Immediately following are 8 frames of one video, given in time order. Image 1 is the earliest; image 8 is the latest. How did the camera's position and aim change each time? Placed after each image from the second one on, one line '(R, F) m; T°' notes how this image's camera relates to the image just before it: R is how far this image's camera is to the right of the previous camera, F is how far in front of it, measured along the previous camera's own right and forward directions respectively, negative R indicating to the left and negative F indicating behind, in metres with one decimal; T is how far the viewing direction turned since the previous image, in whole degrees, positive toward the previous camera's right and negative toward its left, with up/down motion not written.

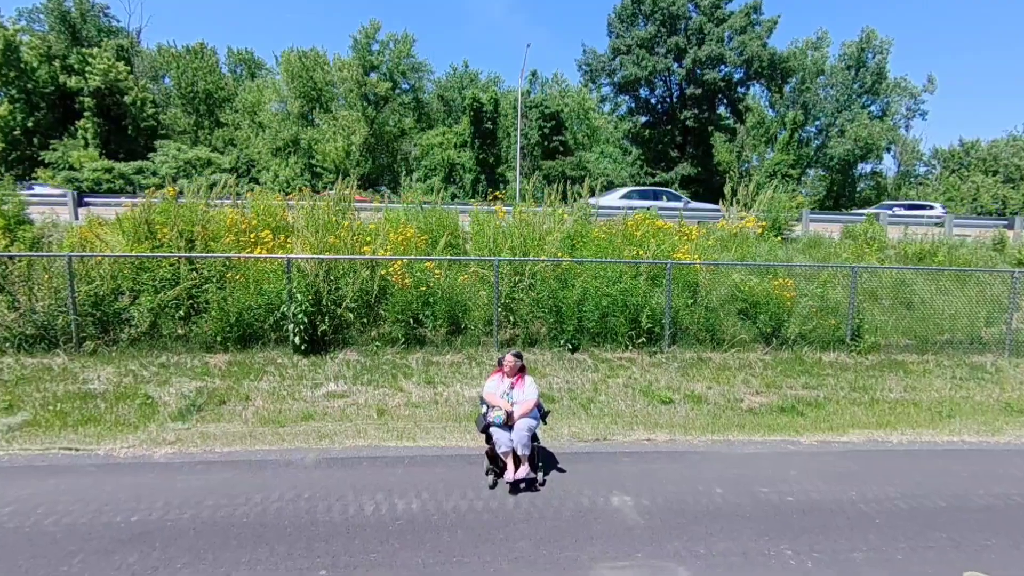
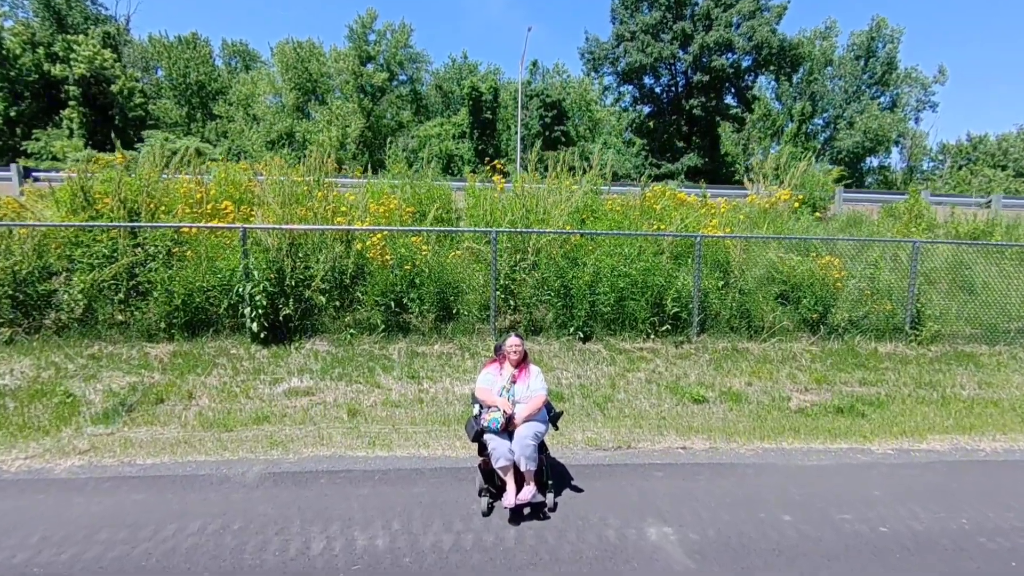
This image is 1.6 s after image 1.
(0.0, +1.7) m; 0°
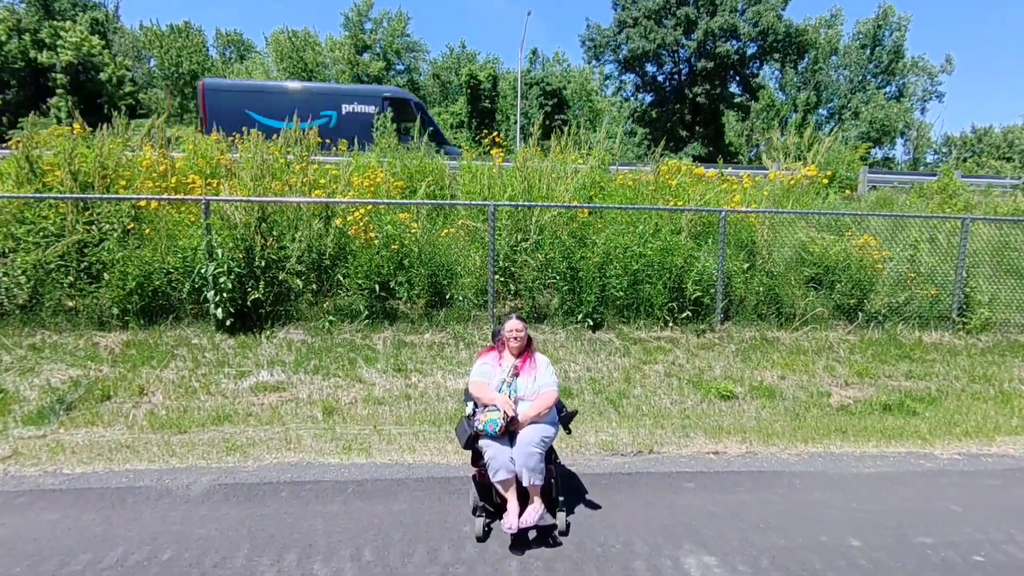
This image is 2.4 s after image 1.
(0.0, +1.0) m; 0°
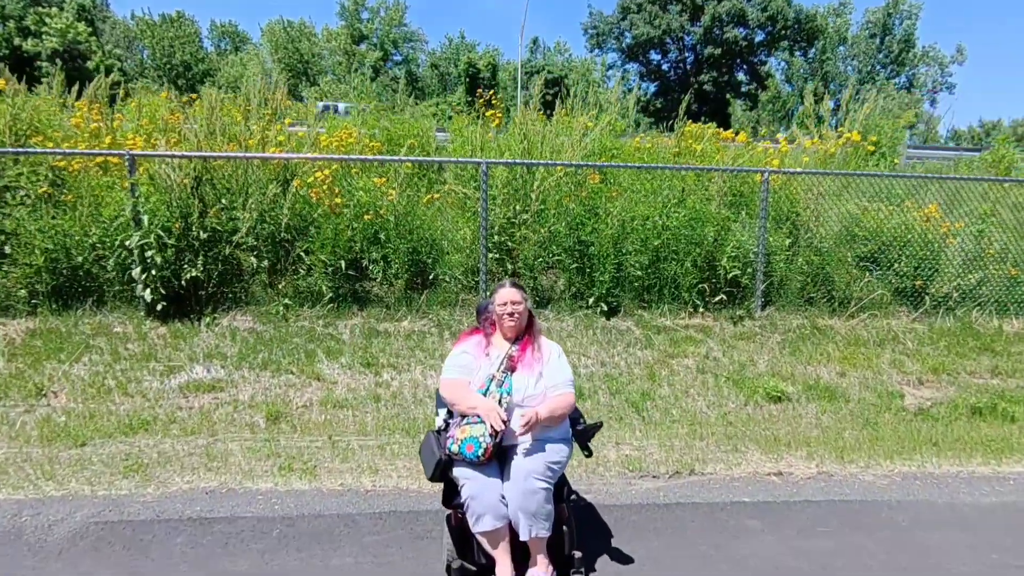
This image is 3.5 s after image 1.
(0.0, +1.4) m; 0°
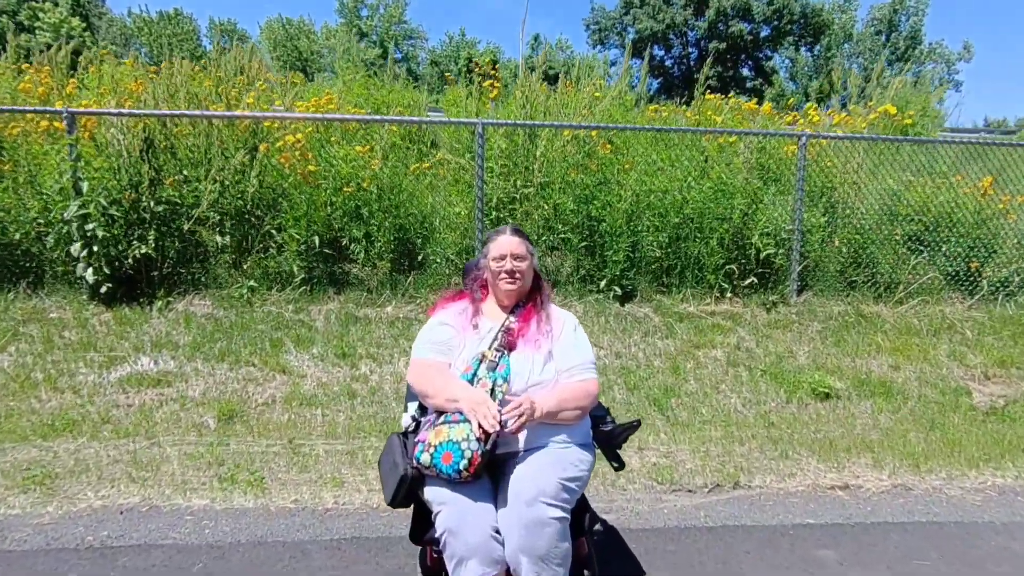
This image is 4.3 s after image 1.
(0.0, +0.8) m; 0°
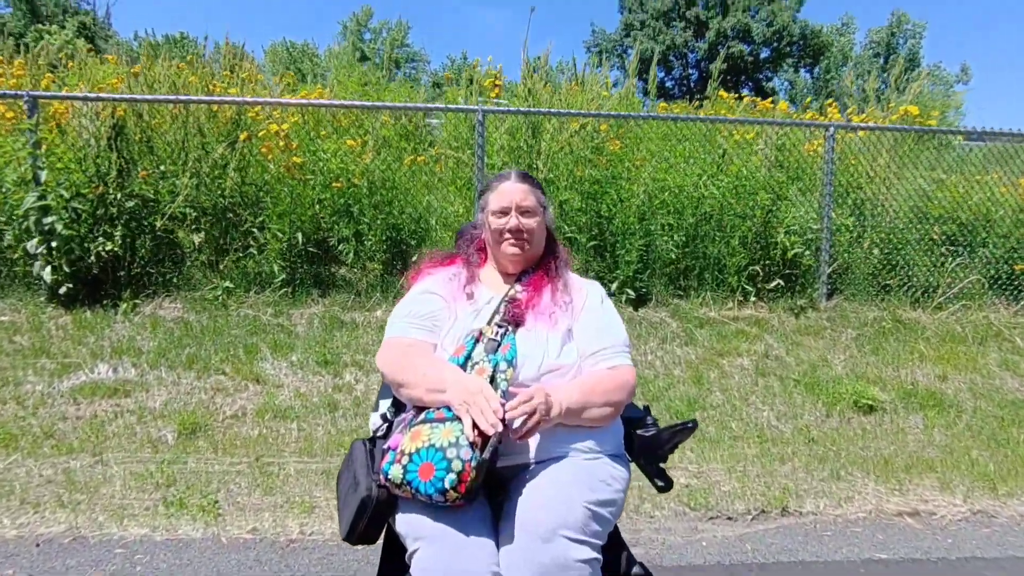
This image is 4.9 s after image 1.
(0.0, +0.5) m; 0°
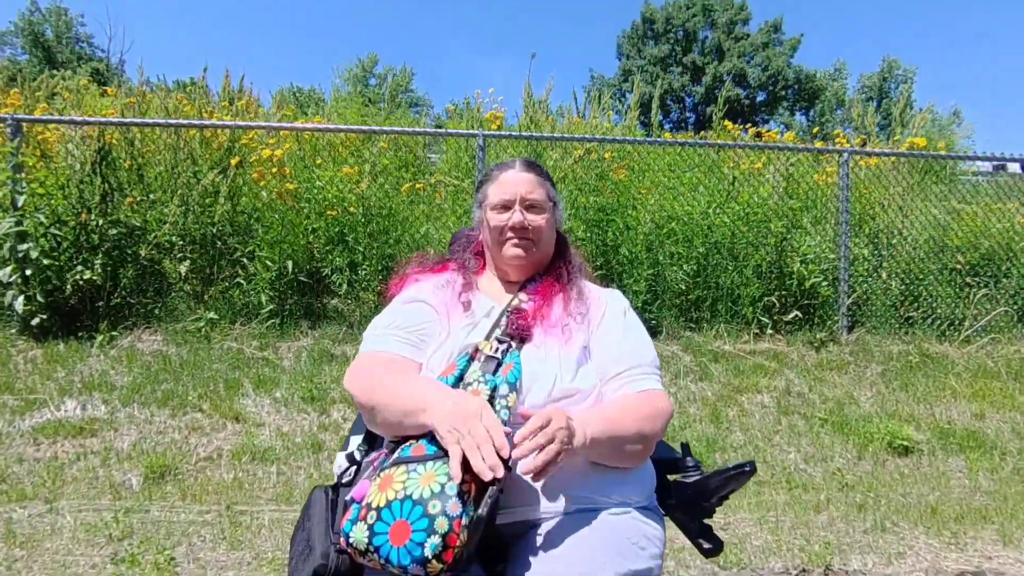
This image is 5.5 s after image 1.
(0.0, +0.3) m; 0°
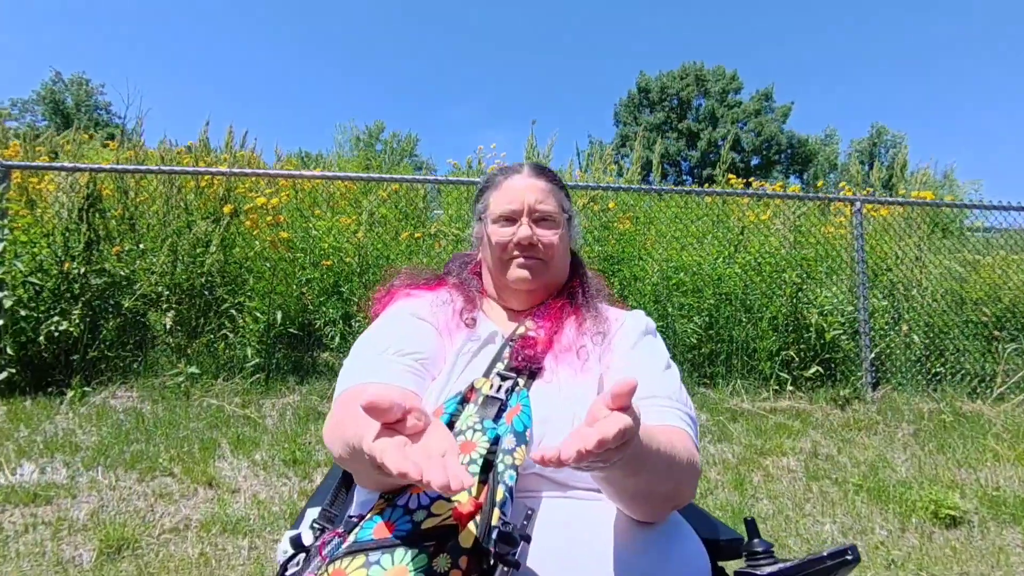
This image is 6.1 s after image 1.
(0.0, +0.3) m; 0°
